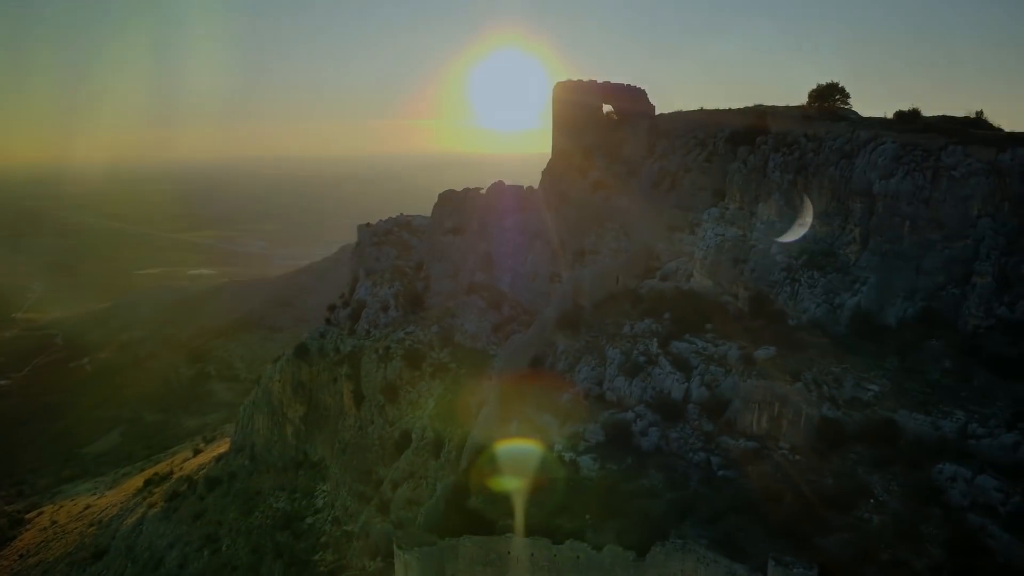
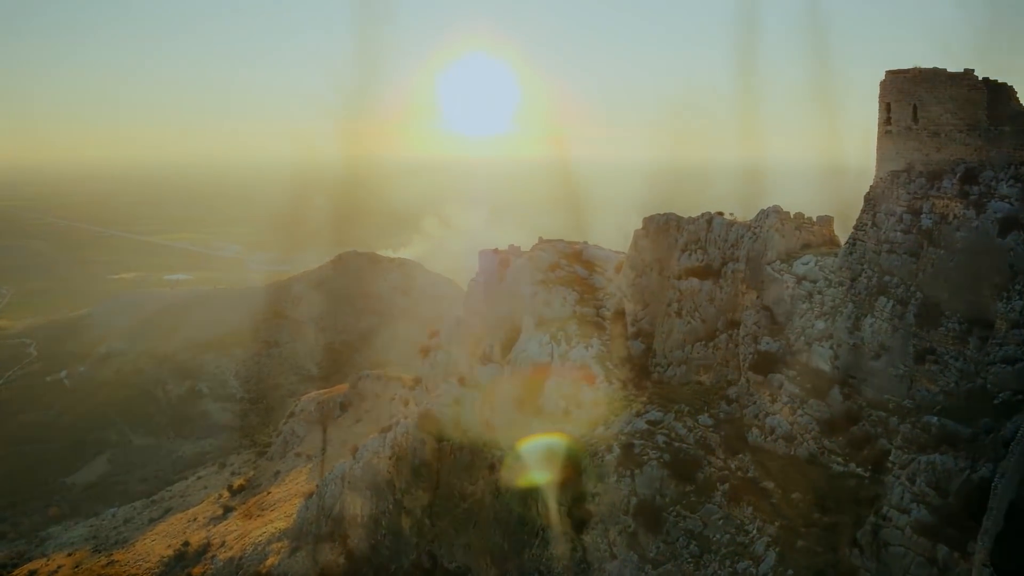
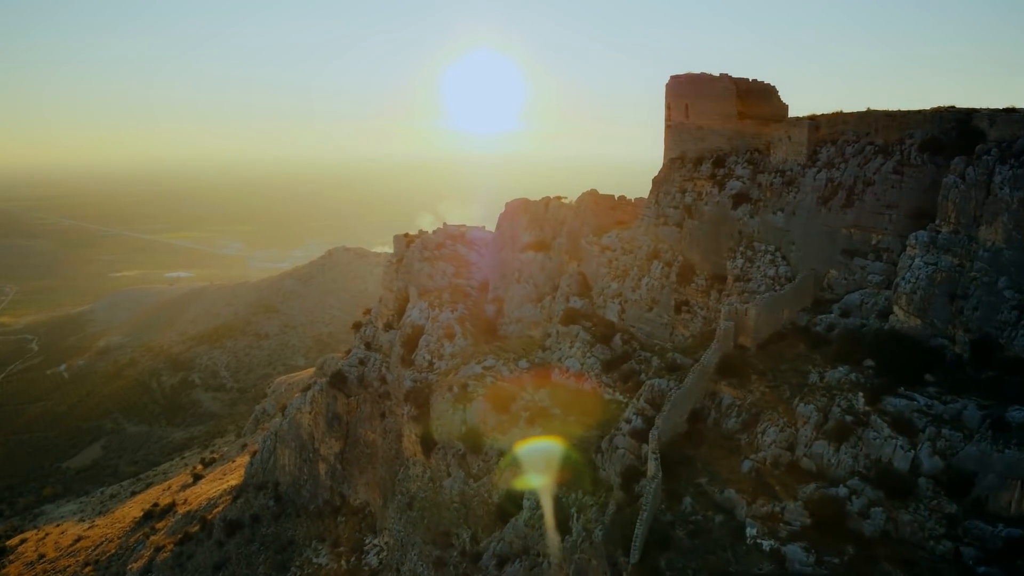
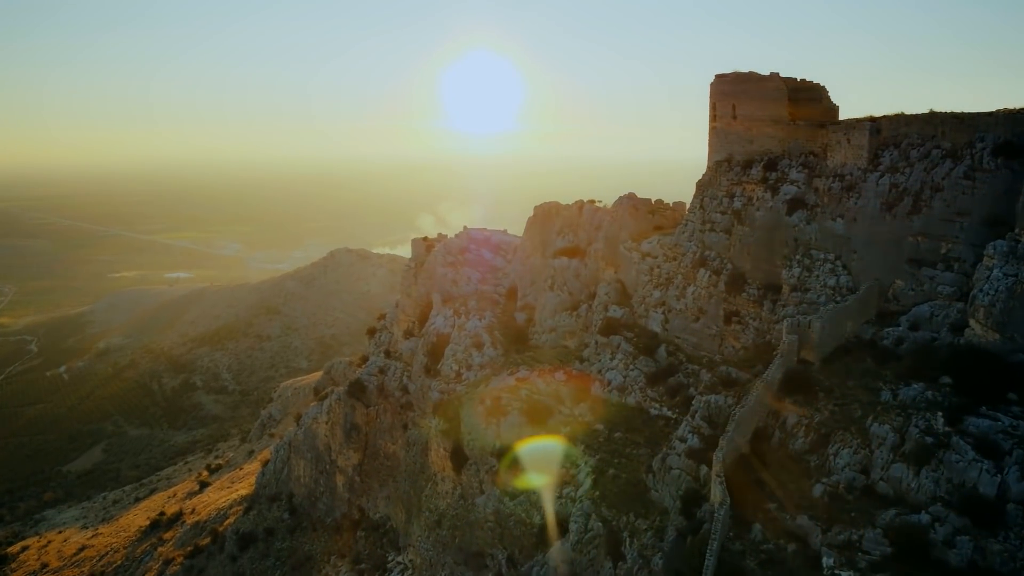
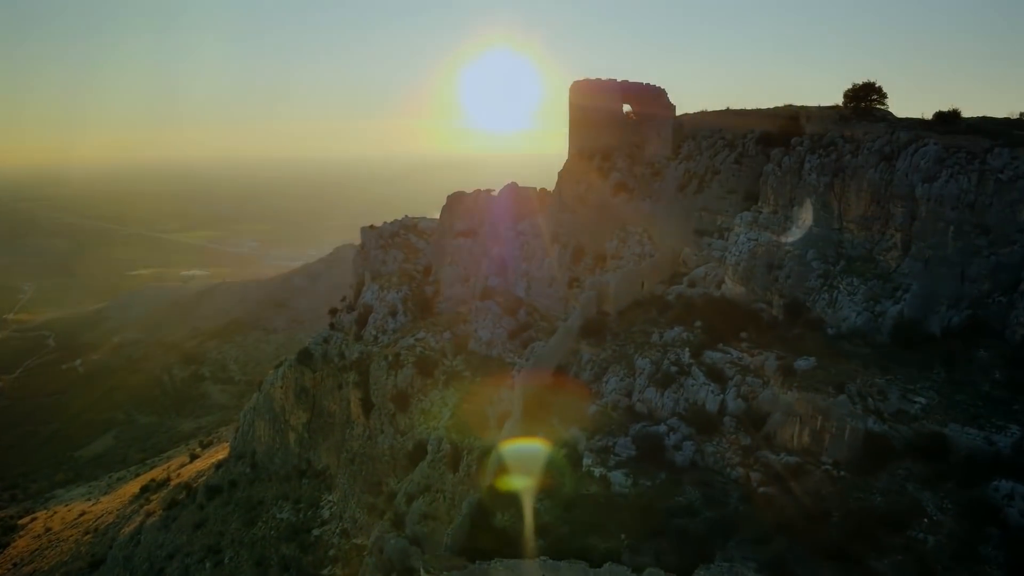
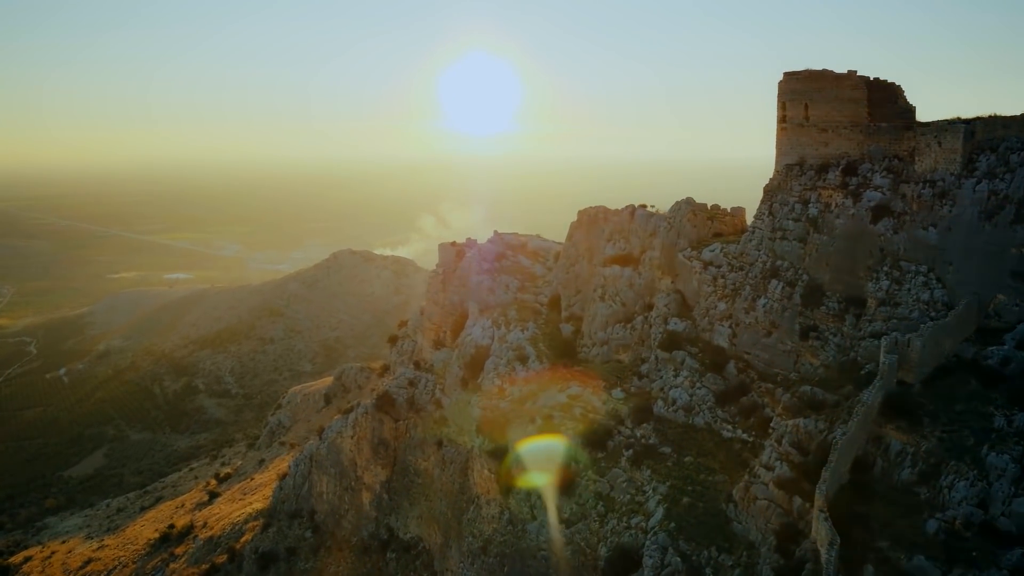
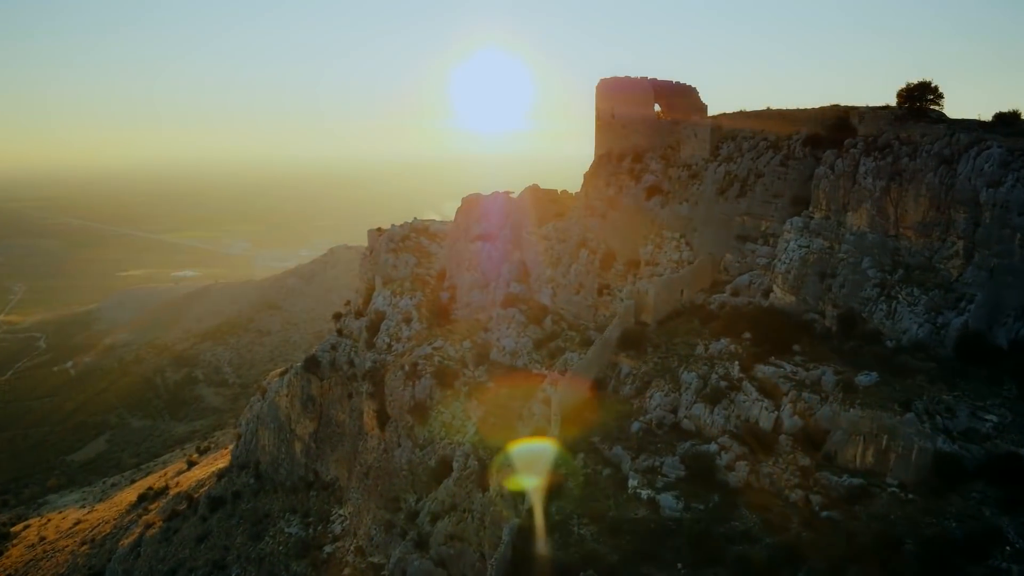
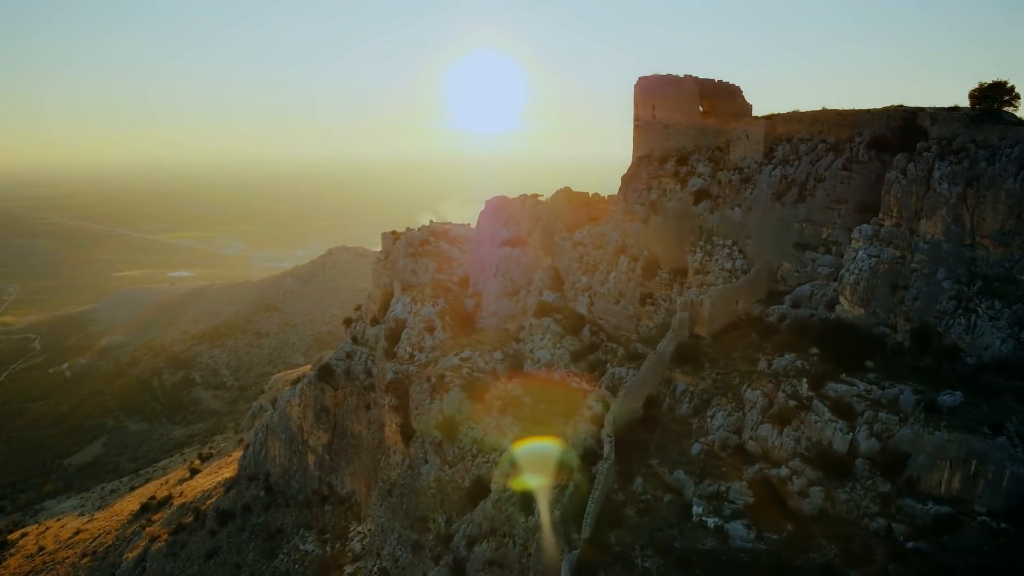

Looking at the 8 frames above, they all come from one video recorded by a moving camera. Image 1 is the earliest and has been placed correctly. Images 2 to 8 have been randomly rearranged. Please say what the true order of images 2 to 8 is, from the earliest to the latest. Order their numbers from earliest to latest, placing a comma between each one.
5, 7, 8, 3, 4, 6, 2
